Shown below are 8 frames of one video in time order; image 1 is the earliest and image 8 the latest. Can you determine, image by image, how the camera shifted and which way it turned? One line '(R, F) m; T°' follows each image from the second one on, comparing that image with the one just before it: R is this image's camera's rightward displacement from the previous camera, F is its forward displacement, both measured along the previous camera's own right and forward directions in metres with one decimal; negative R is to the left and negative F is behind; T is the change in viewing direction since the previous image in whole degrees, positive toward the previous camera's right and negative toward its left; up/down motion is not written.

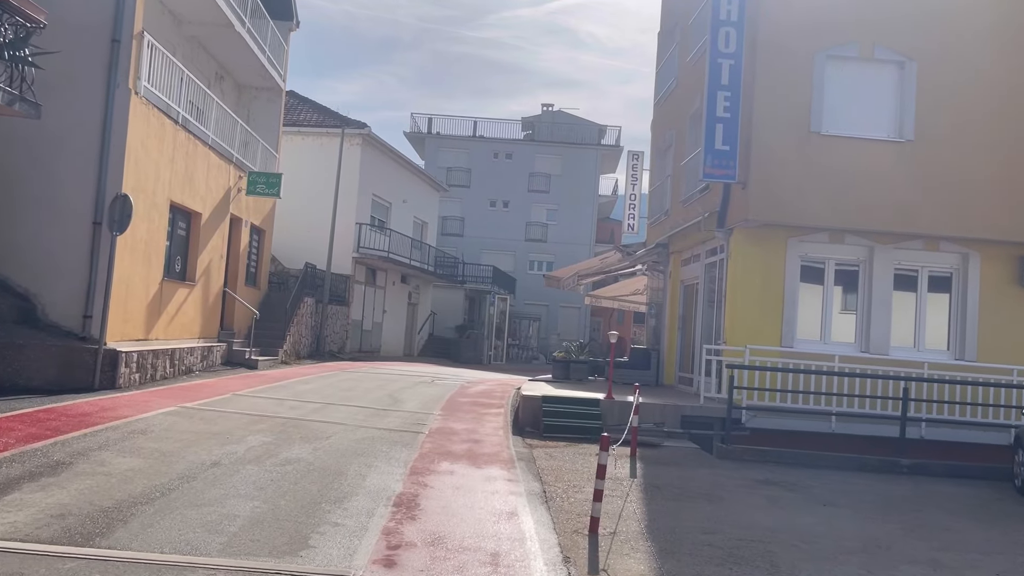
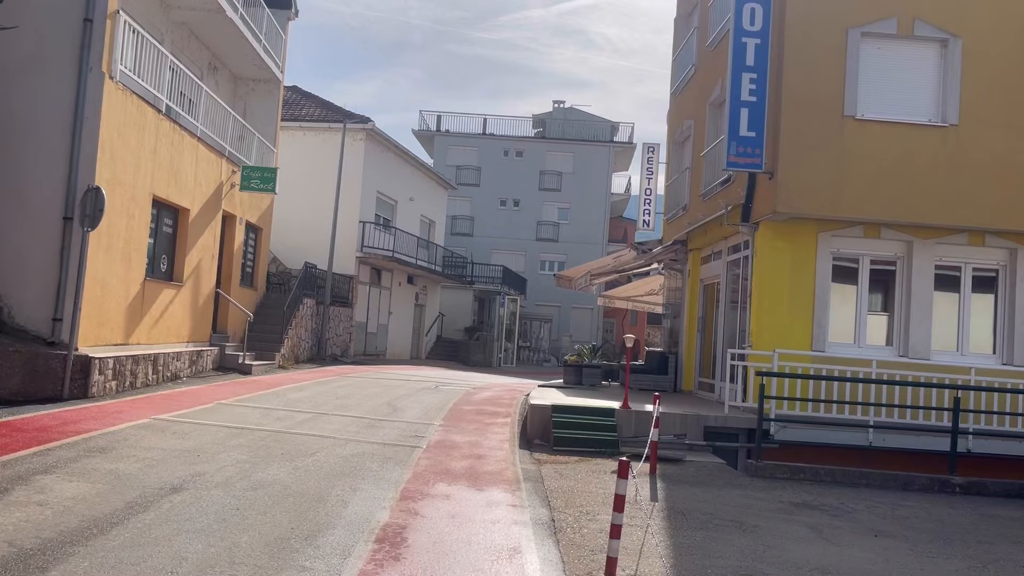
(+0.1, +1.0) m; -1°
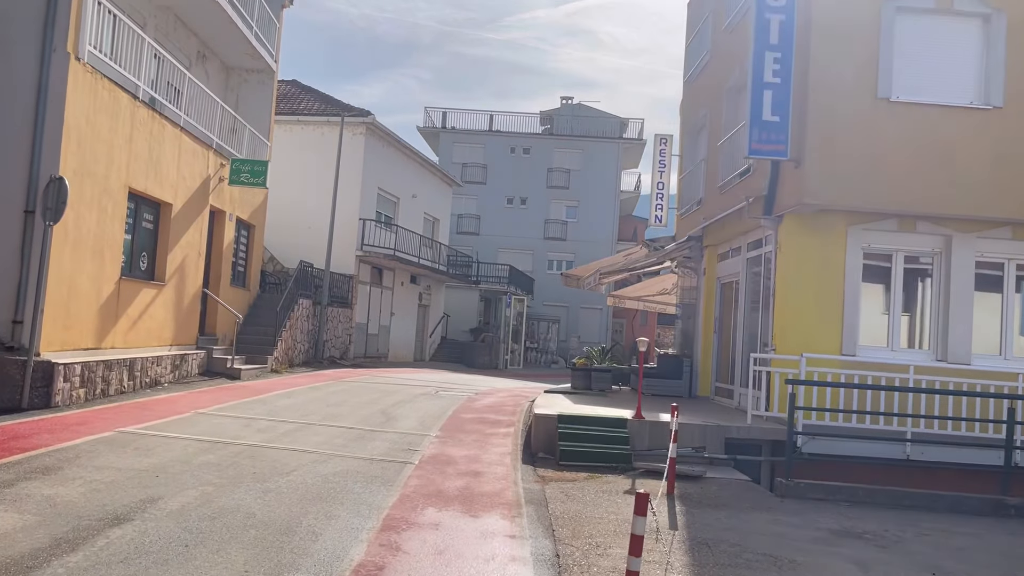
(+0.1, +1.0) m; -1°
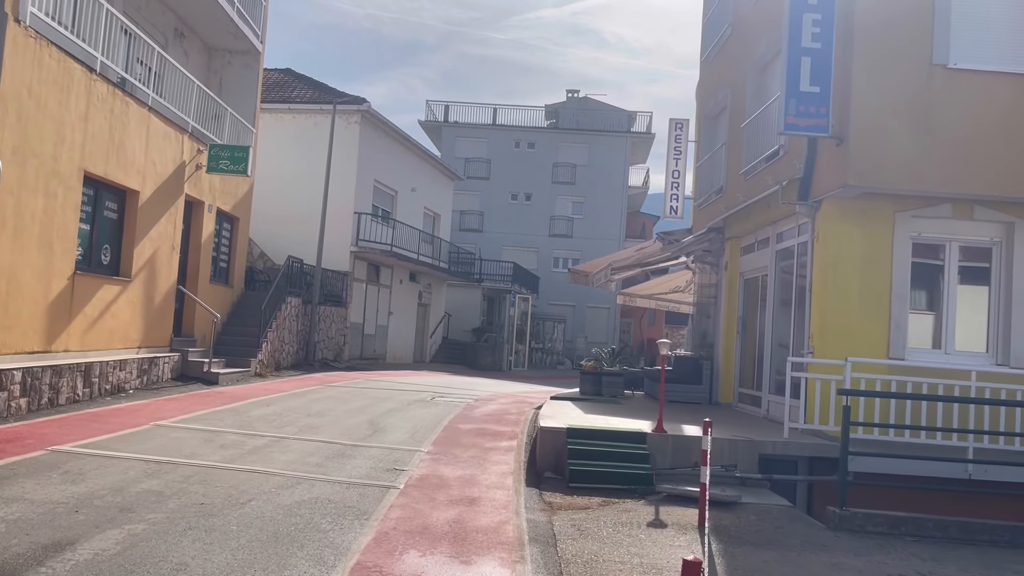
(0.0, +1.4) m; 0°
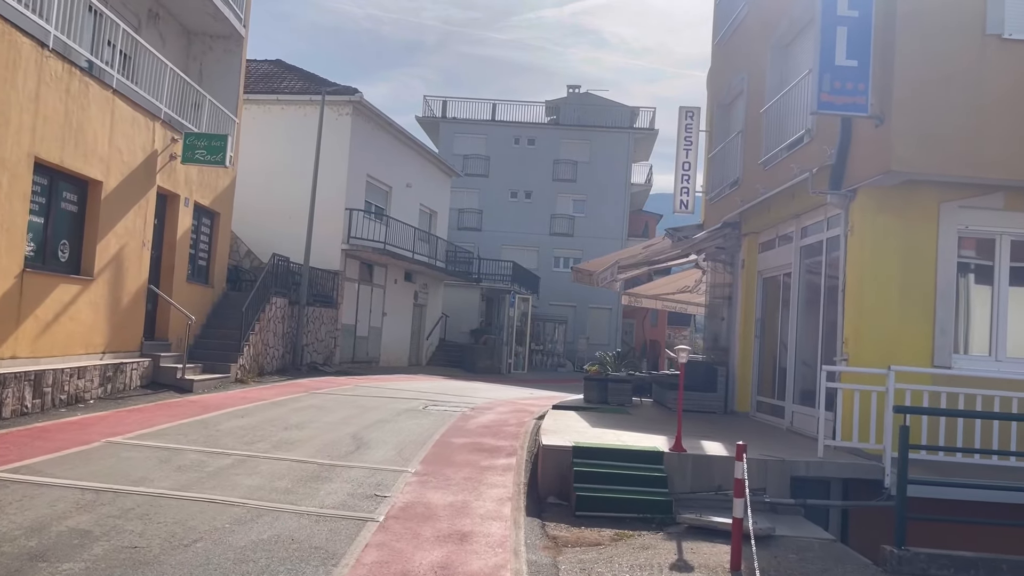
(0.0, +1.1) m; 0°
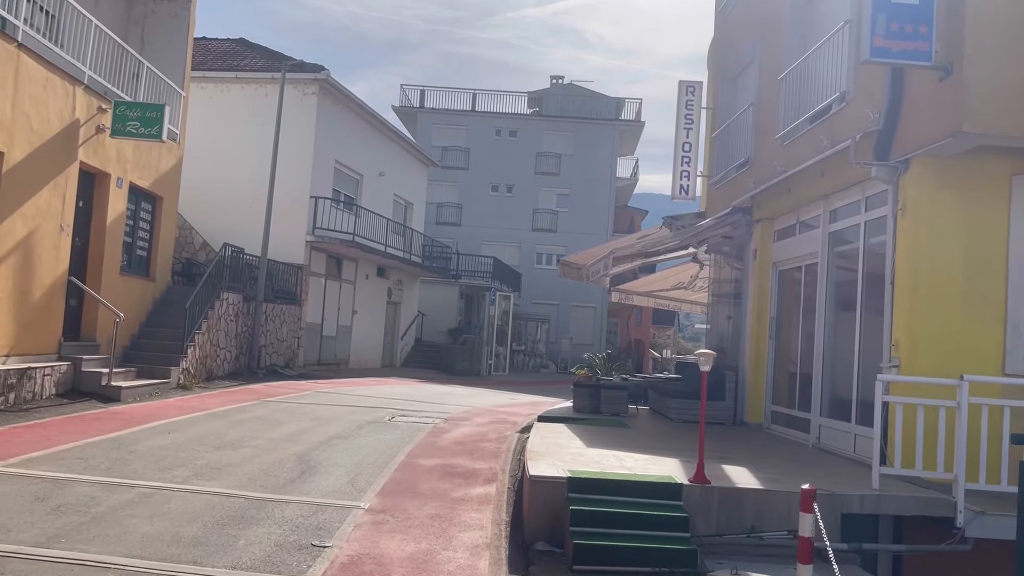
(0.0, +1.8) m; +1°
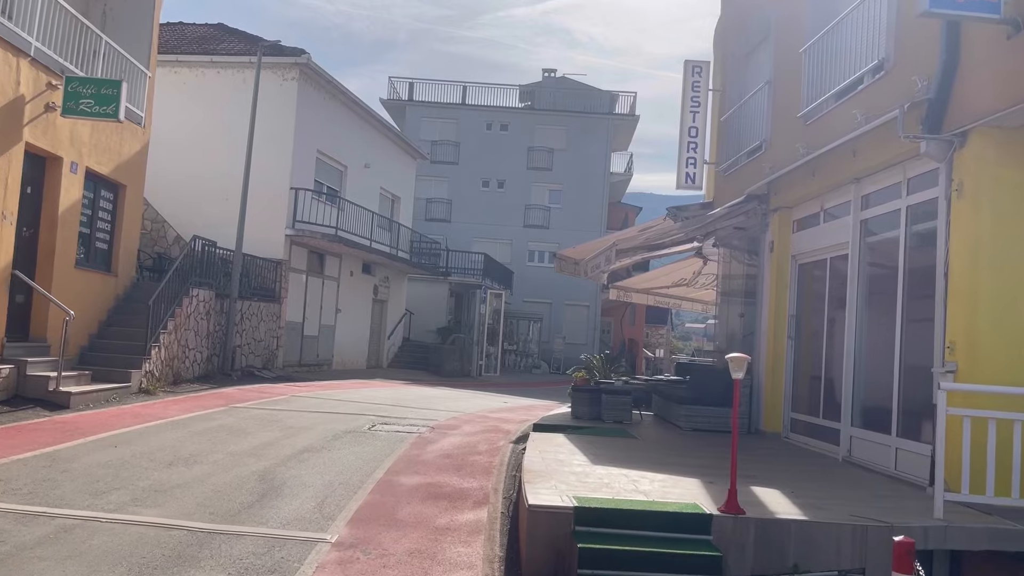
(0.0, +1.1) m; +1°
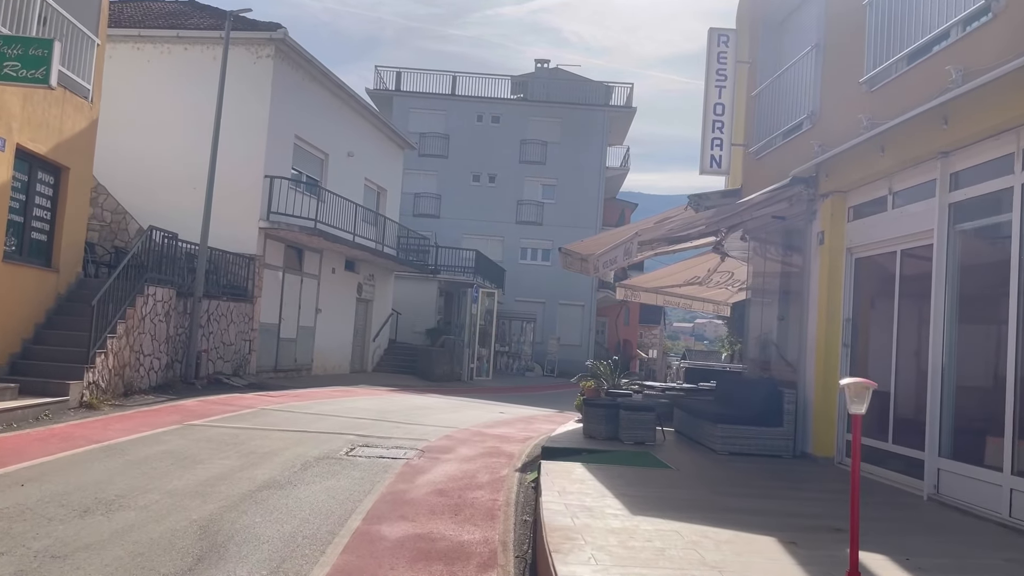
(-0.2, +1.7) m; +1°
